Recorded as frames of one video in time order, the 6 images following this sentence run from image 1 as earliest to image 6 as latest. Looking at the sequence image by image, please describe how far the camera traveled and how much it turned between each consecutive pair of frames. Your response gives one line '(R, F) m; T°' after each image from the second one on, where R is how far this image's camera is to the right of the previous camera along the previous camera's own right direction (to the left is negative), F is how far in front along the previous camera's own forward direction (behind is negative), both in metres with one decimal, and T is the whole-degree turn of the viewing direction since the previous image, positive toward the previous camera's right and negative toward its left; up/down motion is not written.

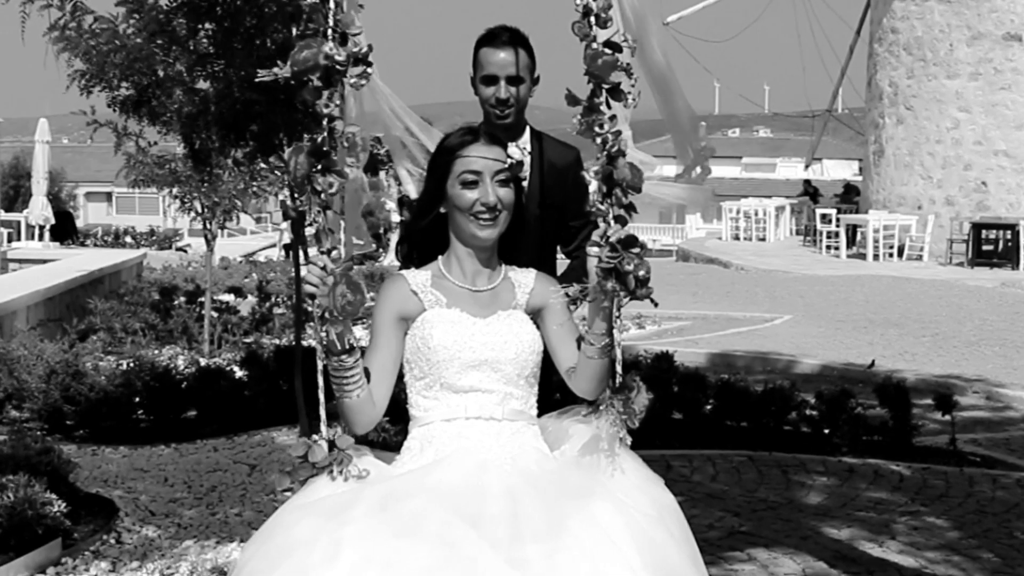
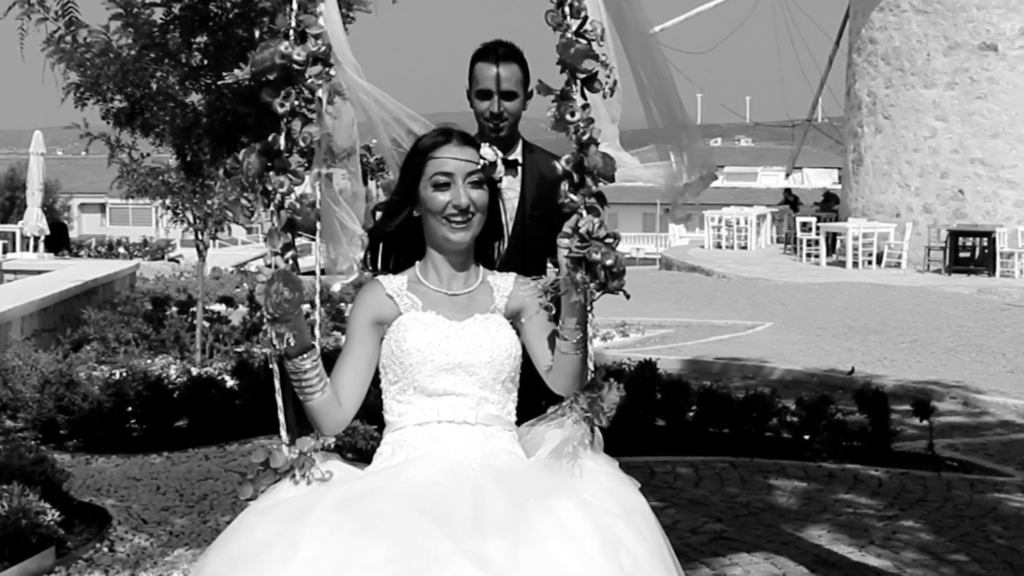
(+0.2, -0.1) m; -1°
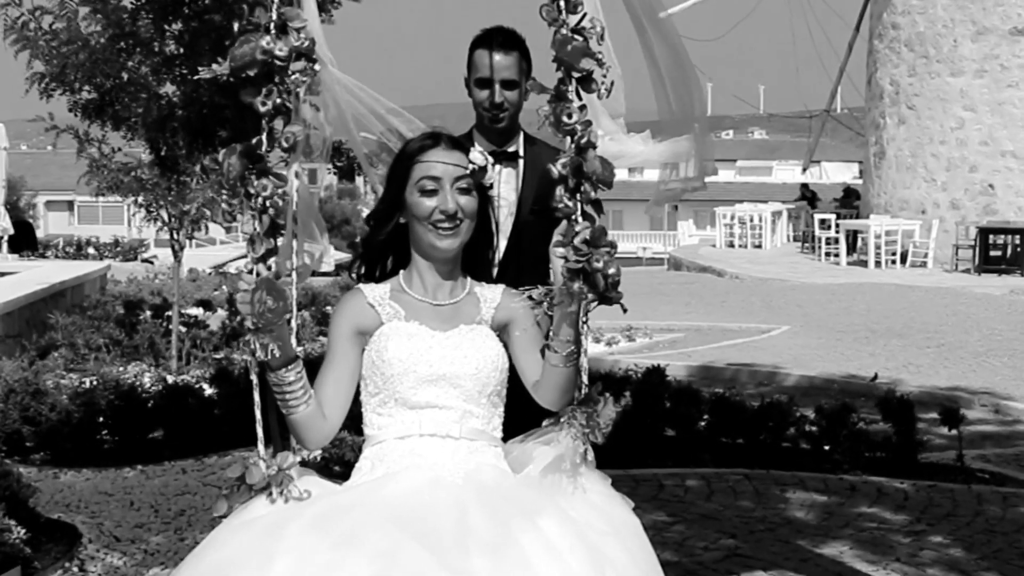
(-0.1, +0.6) m; +1°
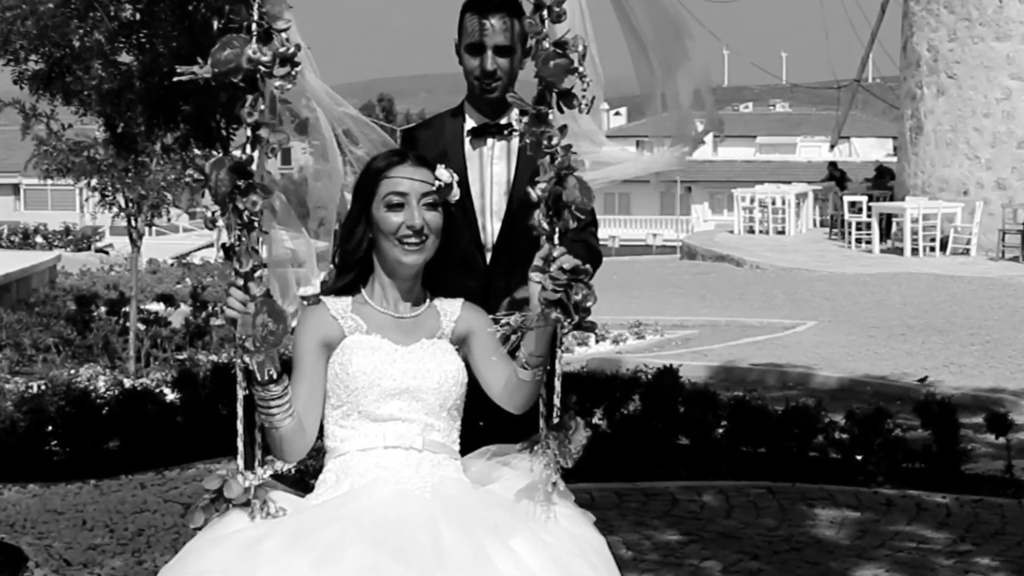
(0.0, +0.9) m; 0°
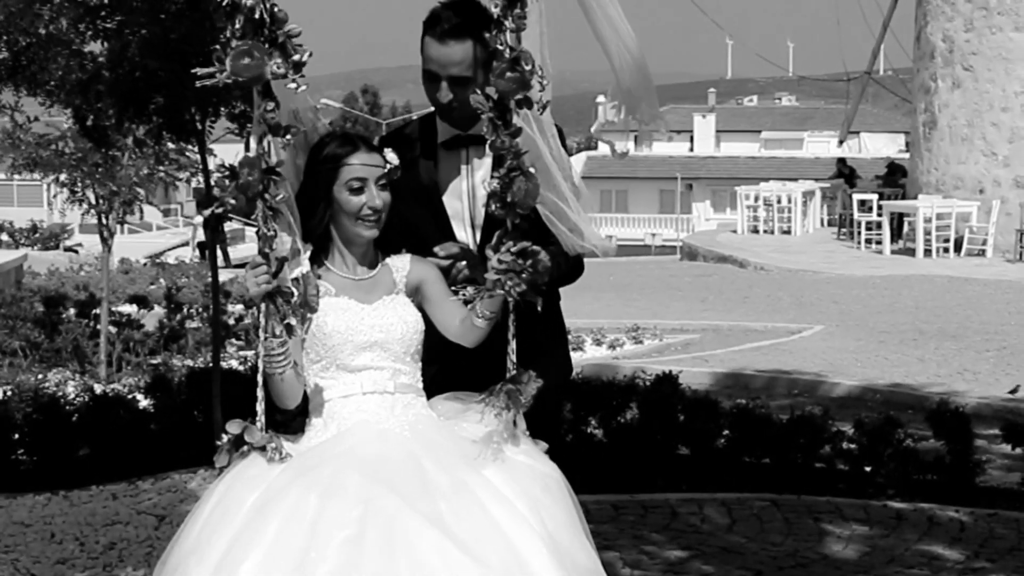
(0.0, +0.4) m; 0°
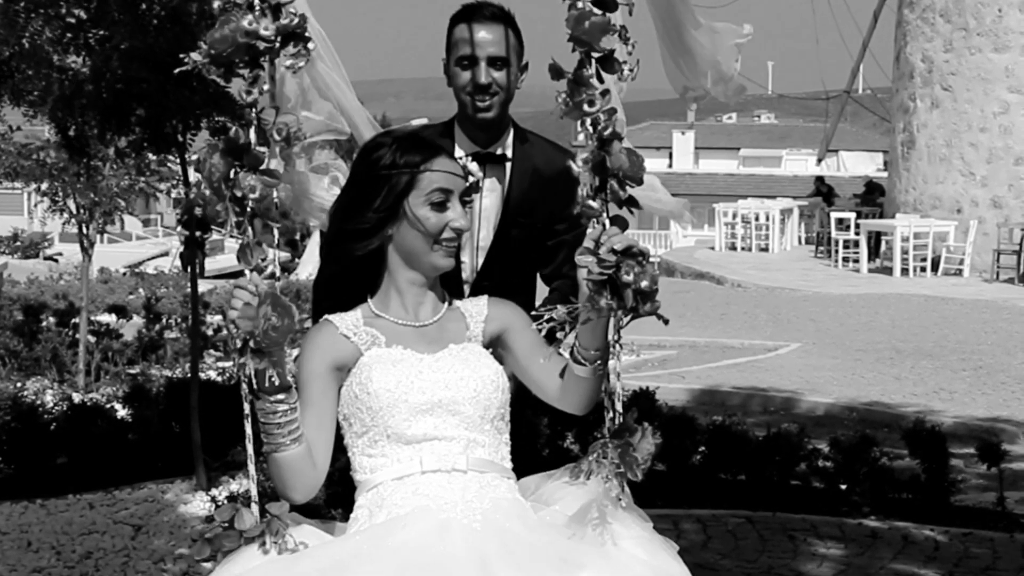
(+0.1, 0.0) m; 0°
